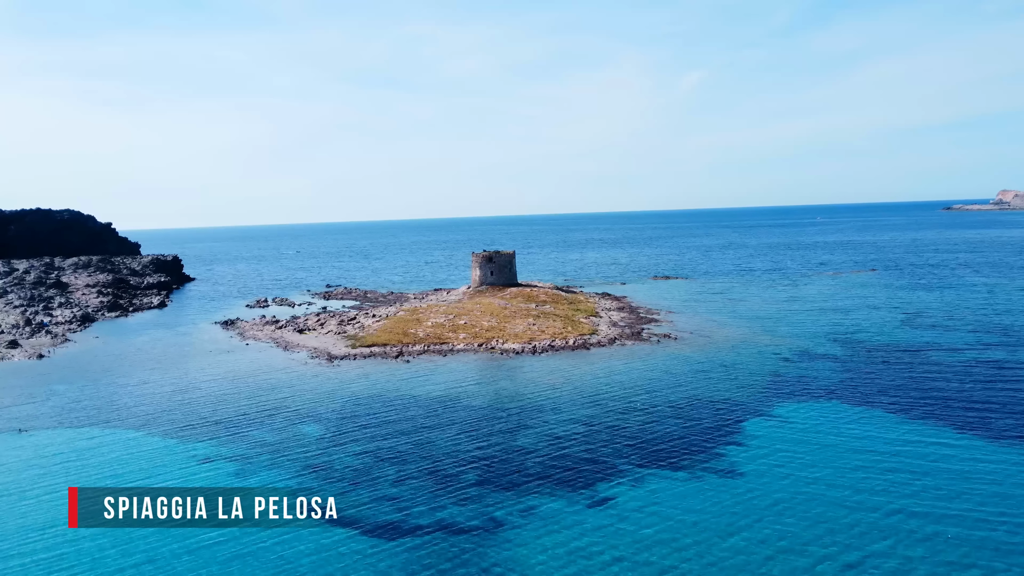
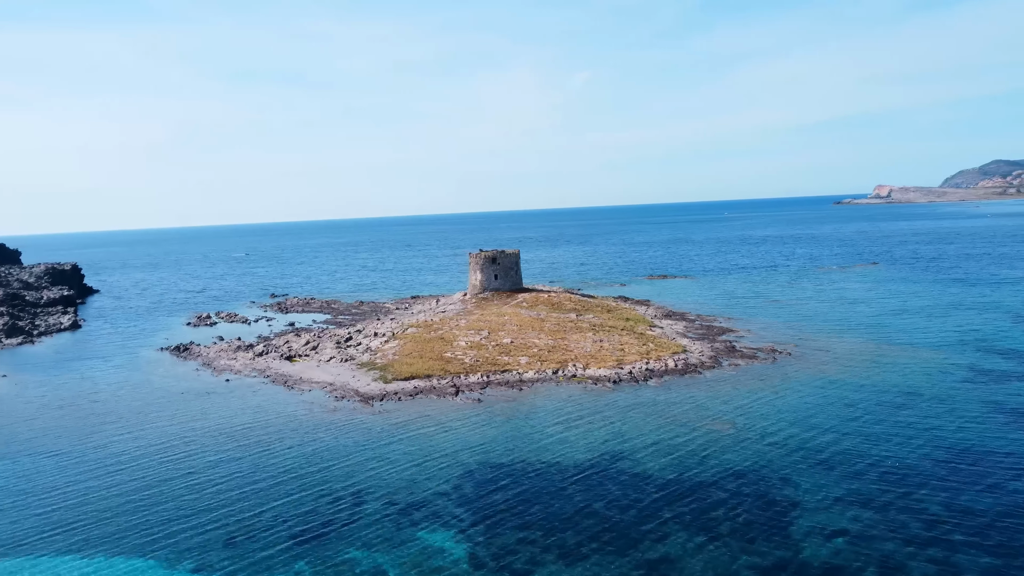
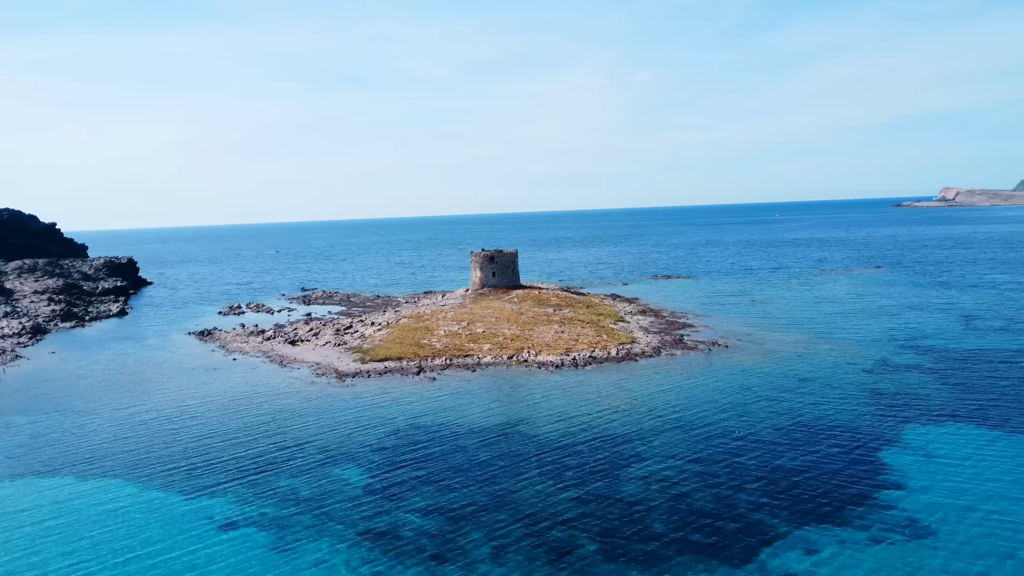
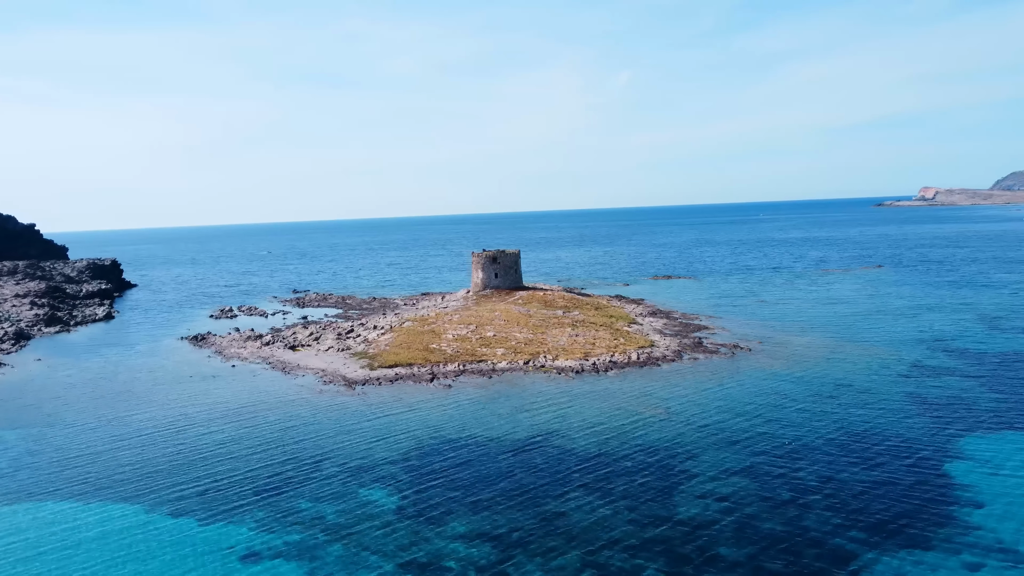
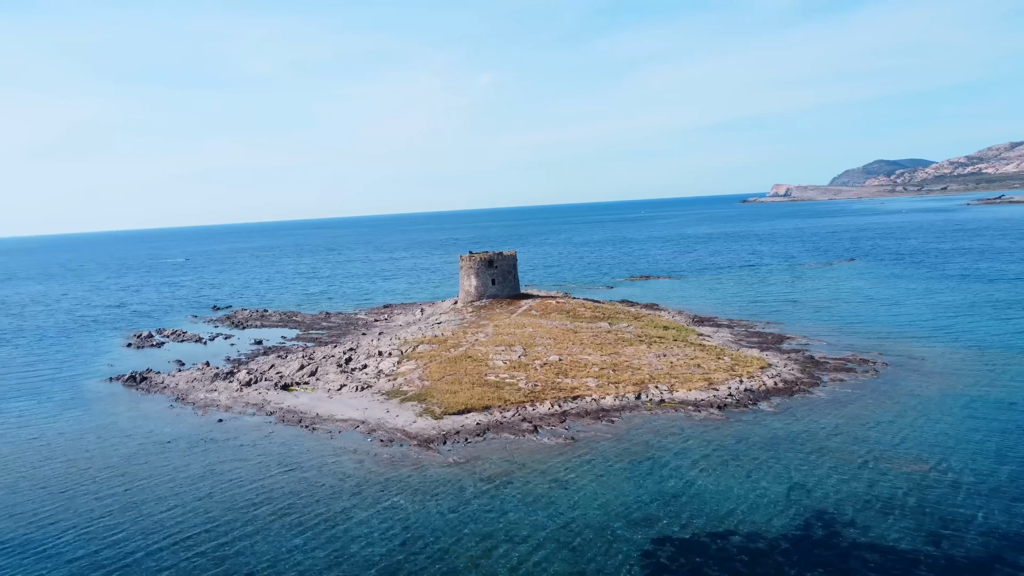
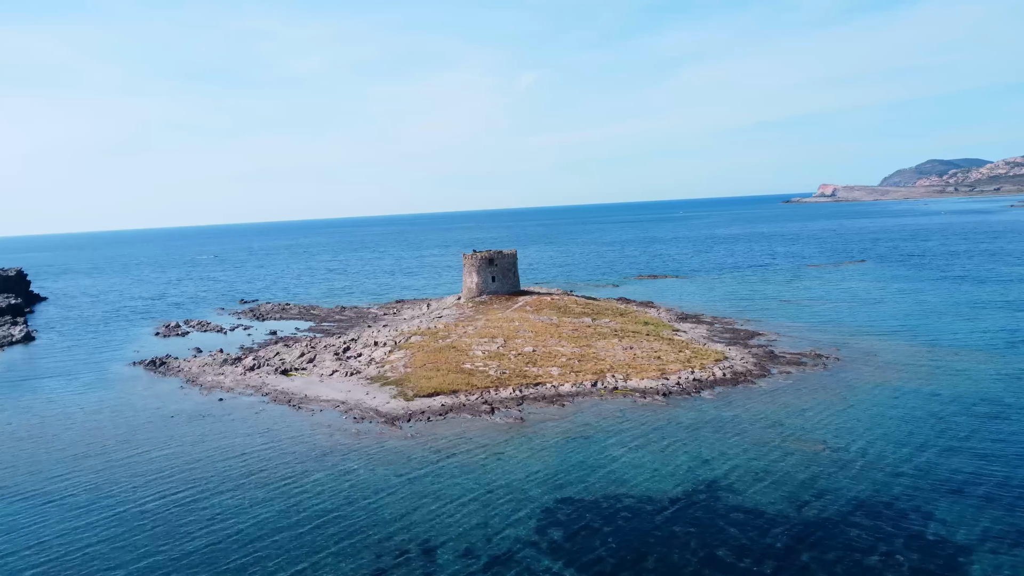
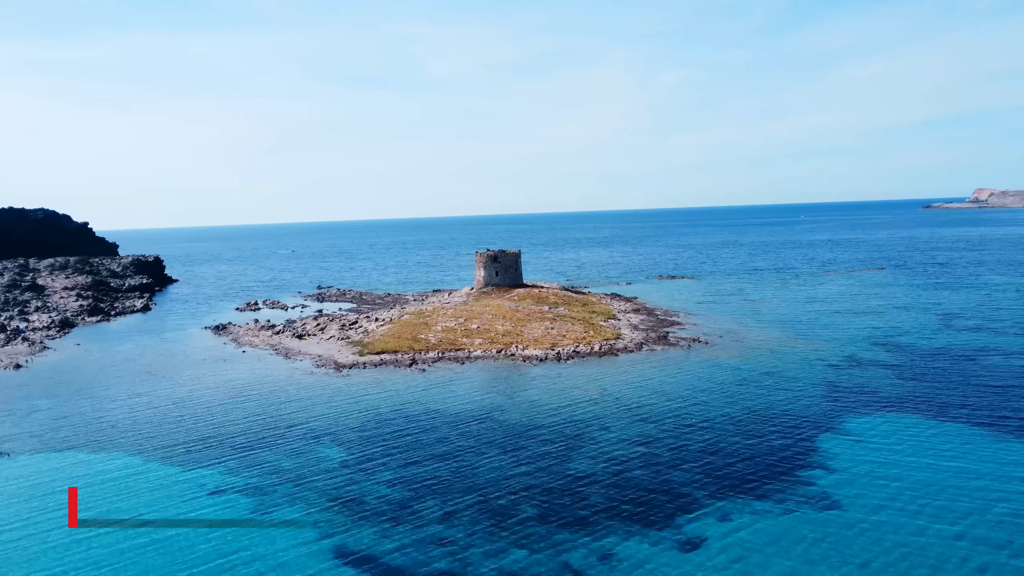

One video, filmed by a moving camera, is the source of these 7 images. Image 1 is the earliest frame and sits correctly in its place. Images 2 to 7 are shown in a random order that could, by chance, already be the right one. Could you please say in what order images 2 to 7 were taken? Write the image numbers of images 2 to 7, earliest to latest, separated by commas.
7, 3, 4, 2, 6, 5
